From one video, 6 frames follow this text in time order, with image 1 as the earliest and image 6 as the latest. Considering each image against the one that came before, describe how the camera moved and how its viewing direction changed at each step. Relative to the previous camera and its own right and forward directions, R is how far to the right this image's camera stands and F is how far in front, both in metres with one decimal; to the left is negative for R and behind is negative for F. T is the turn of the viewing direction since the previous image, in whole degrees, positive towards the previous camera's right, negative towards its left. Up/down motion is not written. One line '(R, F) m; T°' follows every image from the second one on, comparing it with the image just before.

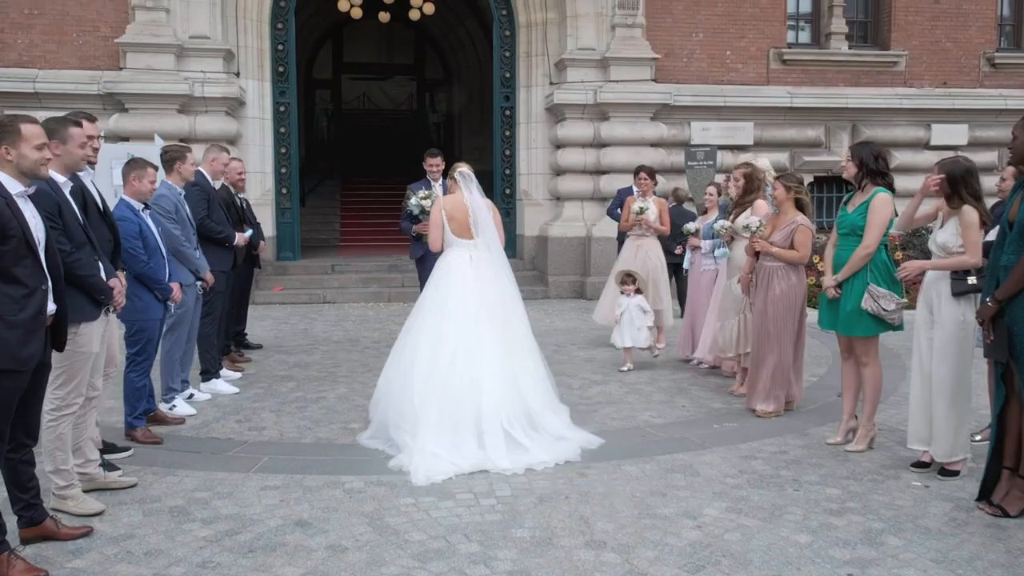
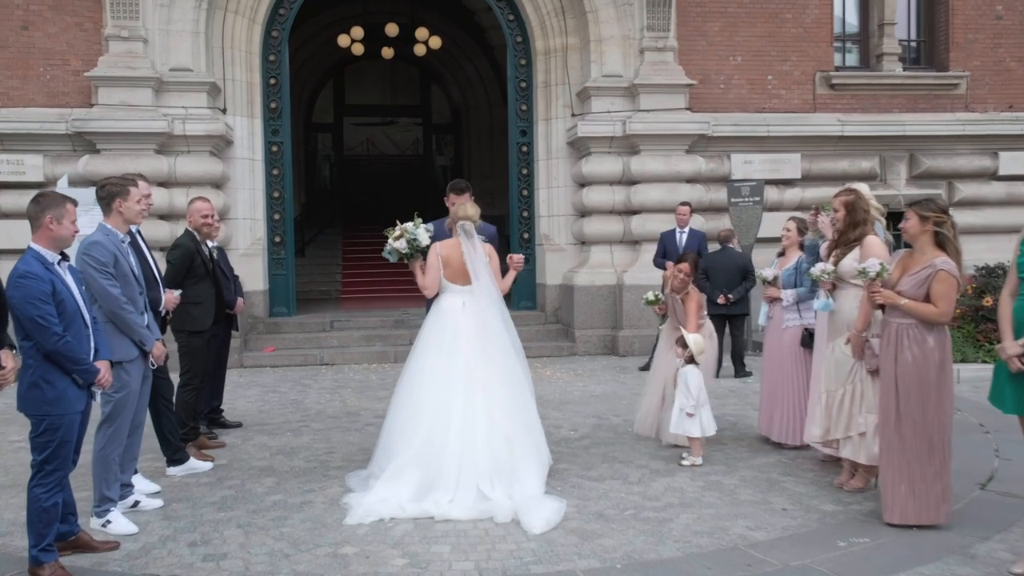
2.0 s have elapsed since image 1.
(-0.2, +1.6) m; 0°
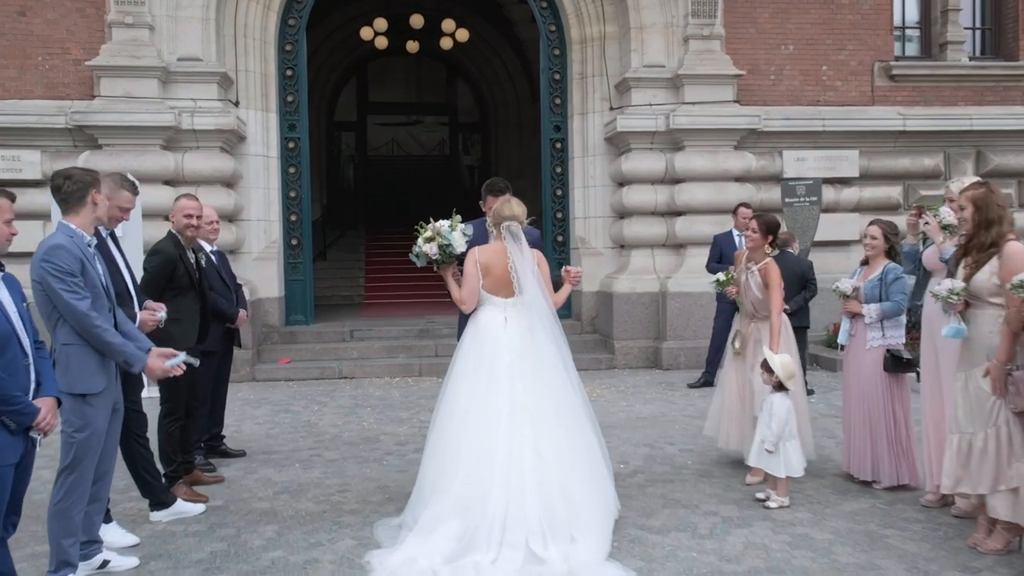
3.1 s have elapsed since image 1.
(-0.1, +1.0) m; -2°
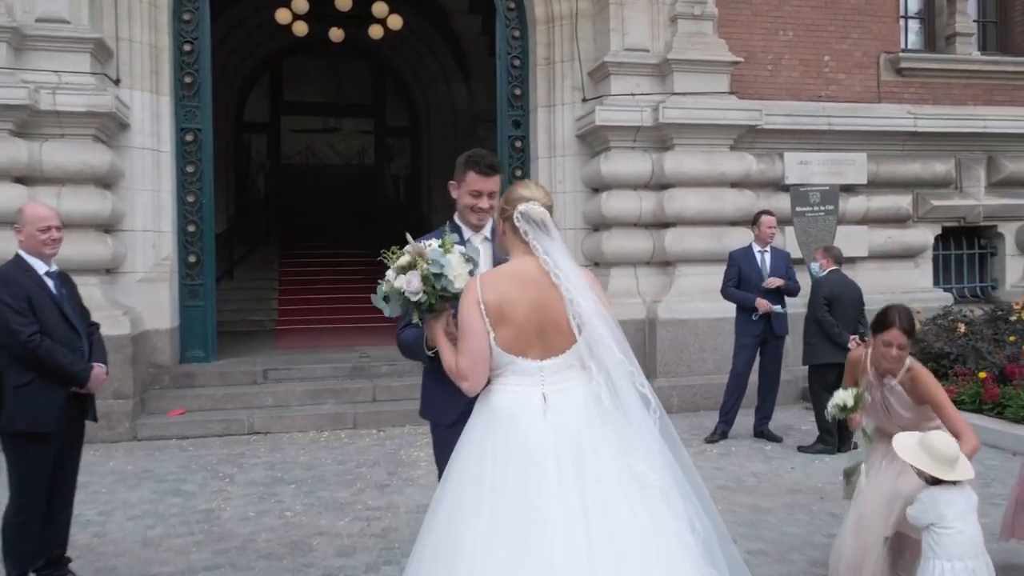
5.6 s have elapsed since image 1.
(-0.4, +2.2) m; +5°
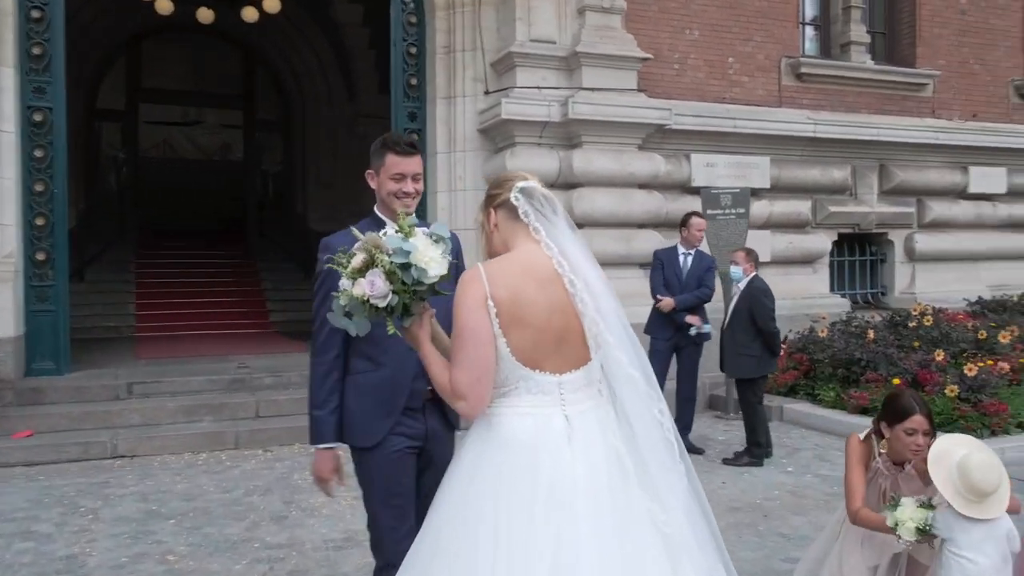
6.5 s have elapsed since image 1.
(-0.4, +0.7) m; +9°
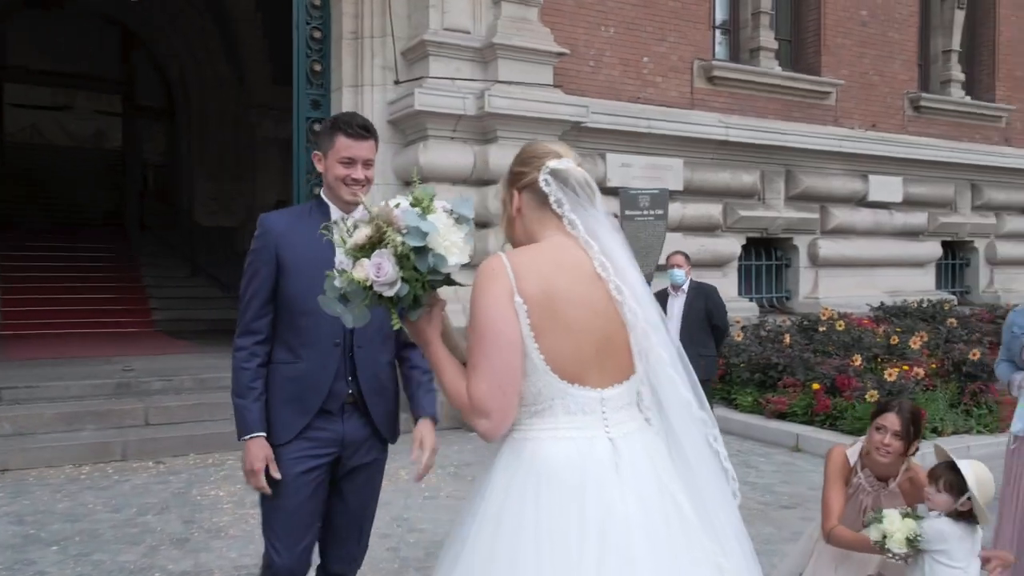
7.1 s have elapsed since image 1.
(-0.3, +0.4) m; +7°
